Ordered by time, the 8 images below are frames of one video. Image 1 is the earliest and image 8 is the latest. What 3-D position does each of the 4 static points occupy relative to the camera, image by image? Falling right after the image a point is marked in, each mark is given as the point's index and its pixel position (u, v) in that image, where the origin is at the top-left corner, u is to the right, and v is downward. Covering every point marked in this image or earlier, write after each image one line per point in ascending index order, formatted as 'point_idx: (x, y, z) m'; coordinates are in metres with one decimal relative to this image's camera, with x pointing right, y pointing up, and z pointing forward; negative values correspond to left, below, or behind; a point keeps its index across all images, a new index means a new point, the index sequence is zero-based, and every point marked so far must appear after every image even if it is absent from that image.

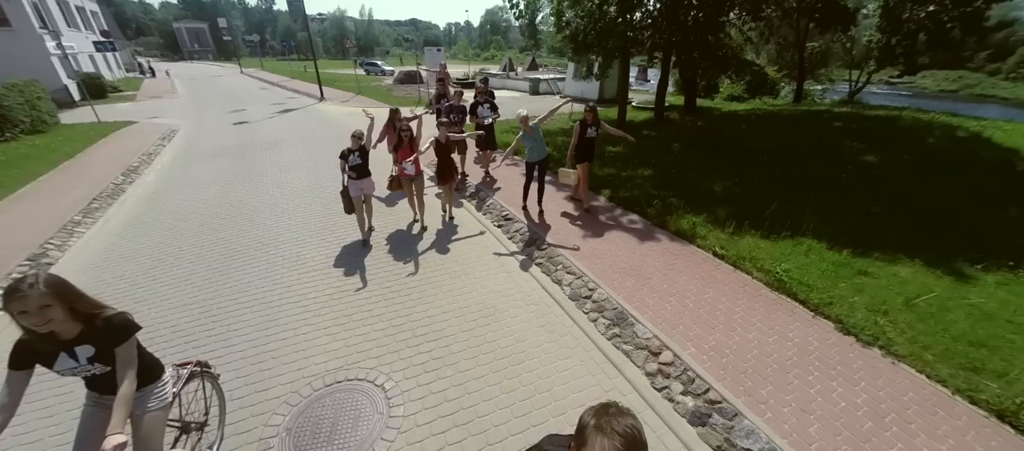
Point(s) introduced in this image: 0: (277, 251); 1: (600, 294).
0: (-3.8, -0.5, +6.5) m
1: (+1.1, -0.8, +5.2) m
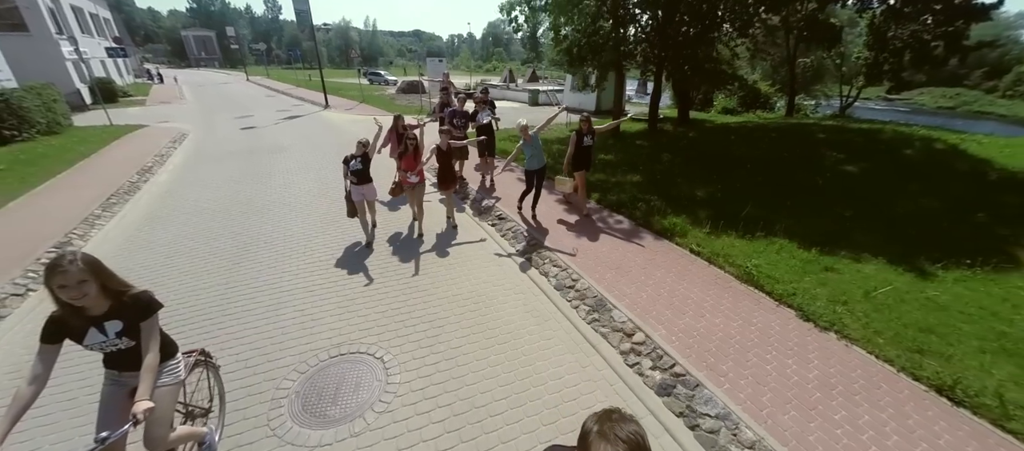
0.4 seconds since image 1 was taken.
0: (-4.0, -0.4, +6.9) m
1: (+1.0, -0.8, +5.6) m
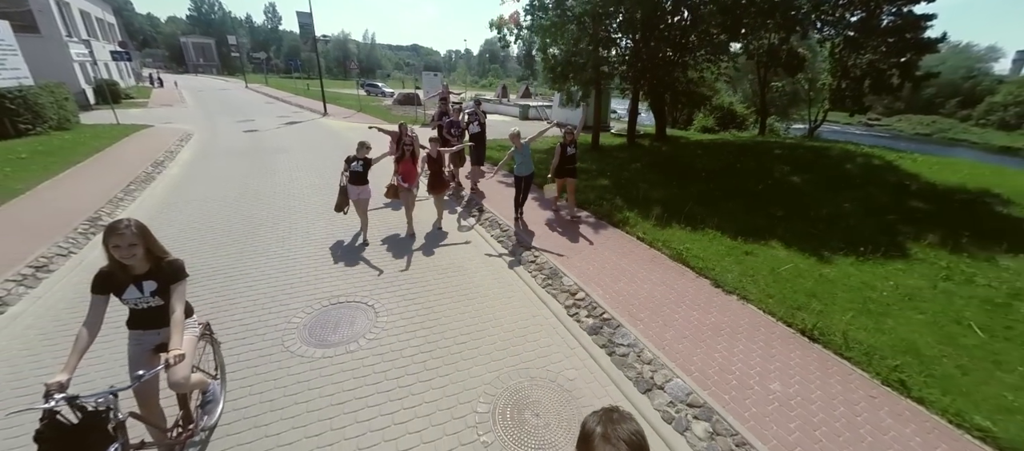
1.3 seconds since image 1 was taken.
0: (-4.4, -0.1, +7.8) m
1: (+0.5, -0.6, +6.6) m
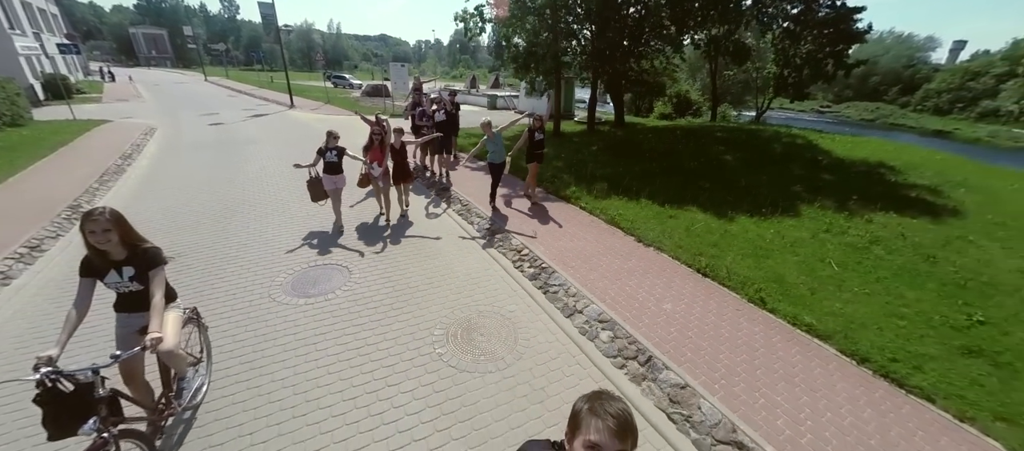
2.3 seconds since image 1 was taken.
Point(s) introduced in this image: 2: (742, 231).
0: (-5.3, +0.3, +8.4) m
1: (-0.3, 0.0, +7.5) m
2: (+4.3, -0.1, +7.0) m
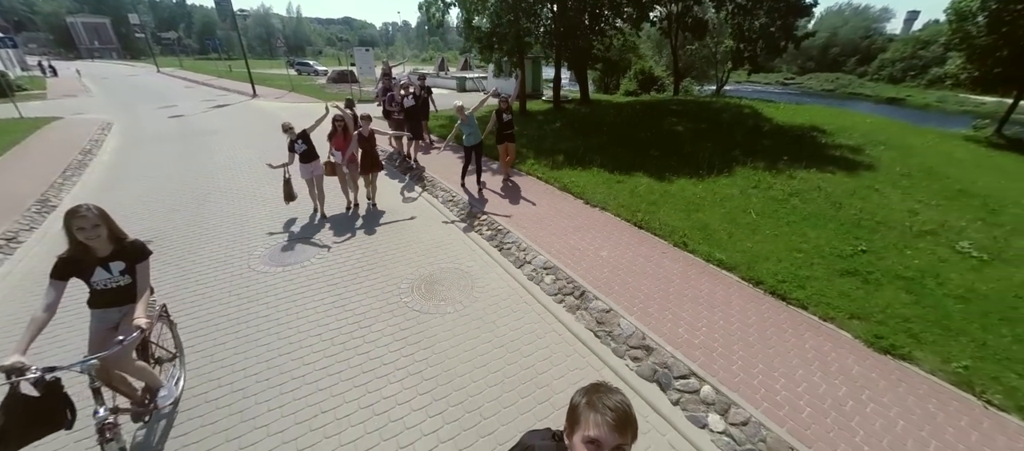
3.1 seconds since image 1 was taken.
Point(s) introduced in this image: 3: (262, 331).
0: (-6.2, +0.7, +8.8) m
1: (-1.1, +0.6, +8.1) m
2: (+3.5, +0.7, +7.8) m
3: (-2.9, -1.2, +4.5) m
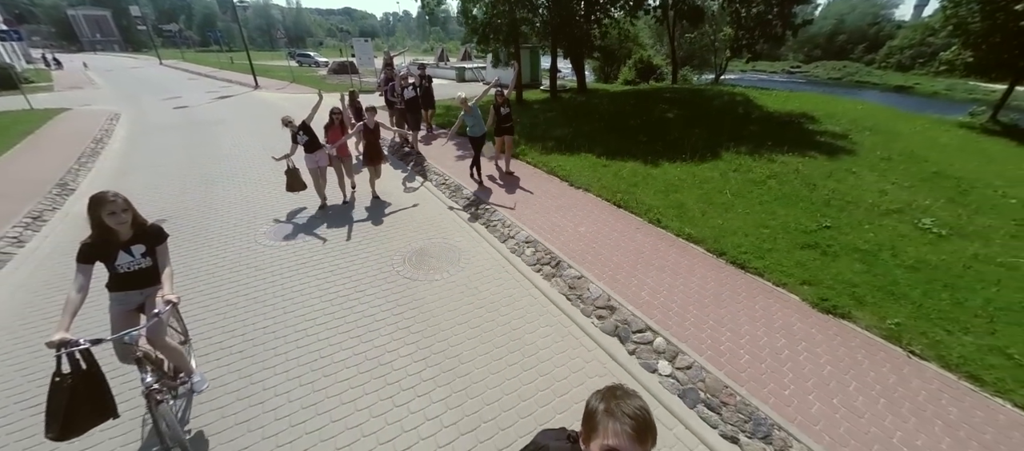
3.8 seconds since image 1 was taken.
0: (-6.4, +1.0, +9.2) m
1: (-1.4, +1.0, +8.6) m
2: (+3.2, +1.1, +8.2) m
3: (-3.2, -0.9, +4.9) m
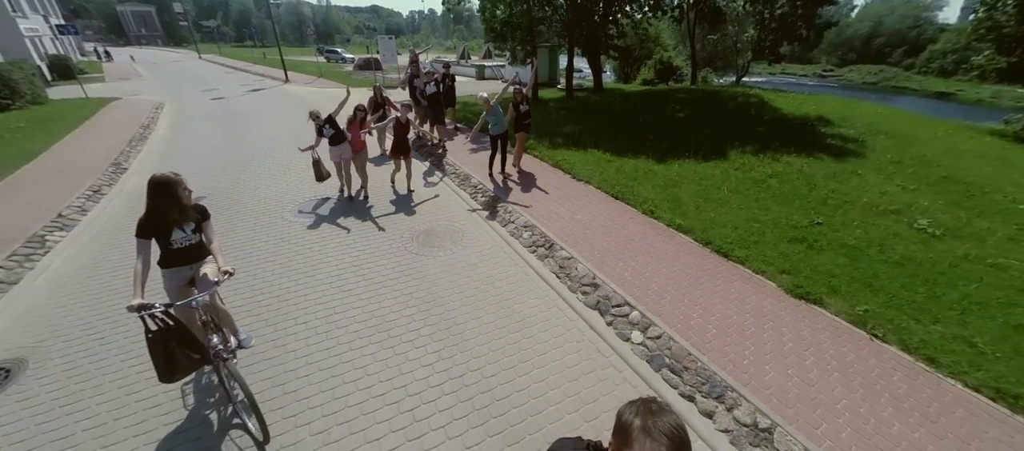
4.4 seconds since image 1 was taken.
0: (-6.2, +1.5, +10.0) m
1: (-1.2, +1.3, +9.1) m
2: (+3.4, +1.2, +8.5) m
3: (-3.2, -0.6, +5.5) m
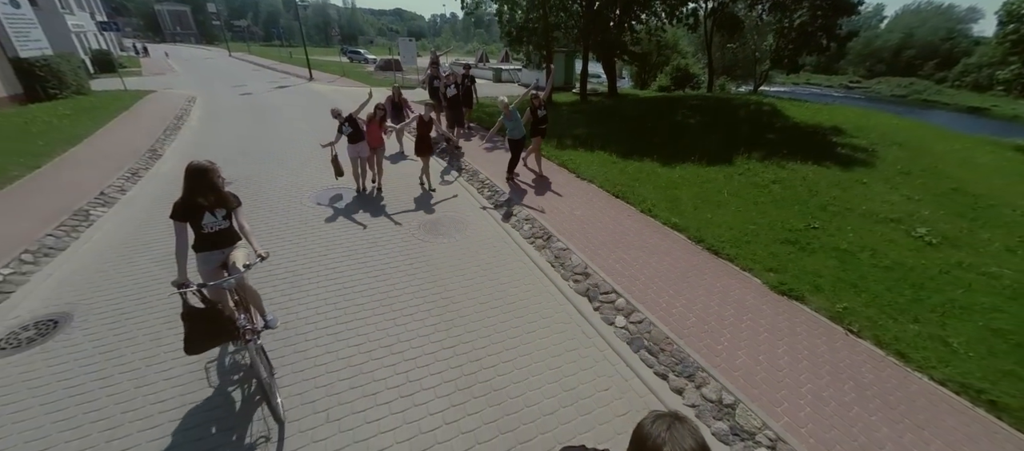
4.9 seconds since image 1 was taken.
0: (-6.0, +1.8, +10.5) m
1: (-1.0, +1.4, +9.4) m
2: (+3.6, +1.2, +8.7) m
3: (-3.2, -0.3, +6.0) m
